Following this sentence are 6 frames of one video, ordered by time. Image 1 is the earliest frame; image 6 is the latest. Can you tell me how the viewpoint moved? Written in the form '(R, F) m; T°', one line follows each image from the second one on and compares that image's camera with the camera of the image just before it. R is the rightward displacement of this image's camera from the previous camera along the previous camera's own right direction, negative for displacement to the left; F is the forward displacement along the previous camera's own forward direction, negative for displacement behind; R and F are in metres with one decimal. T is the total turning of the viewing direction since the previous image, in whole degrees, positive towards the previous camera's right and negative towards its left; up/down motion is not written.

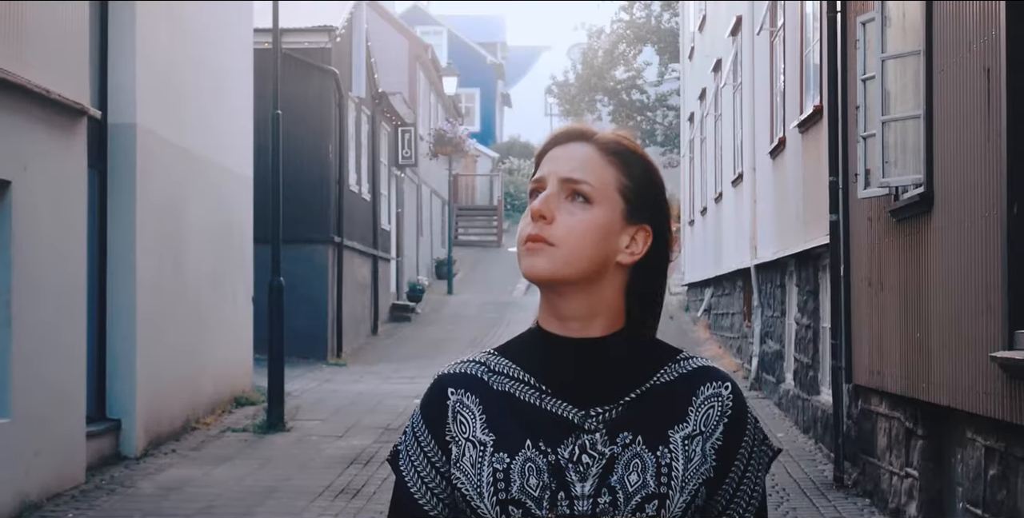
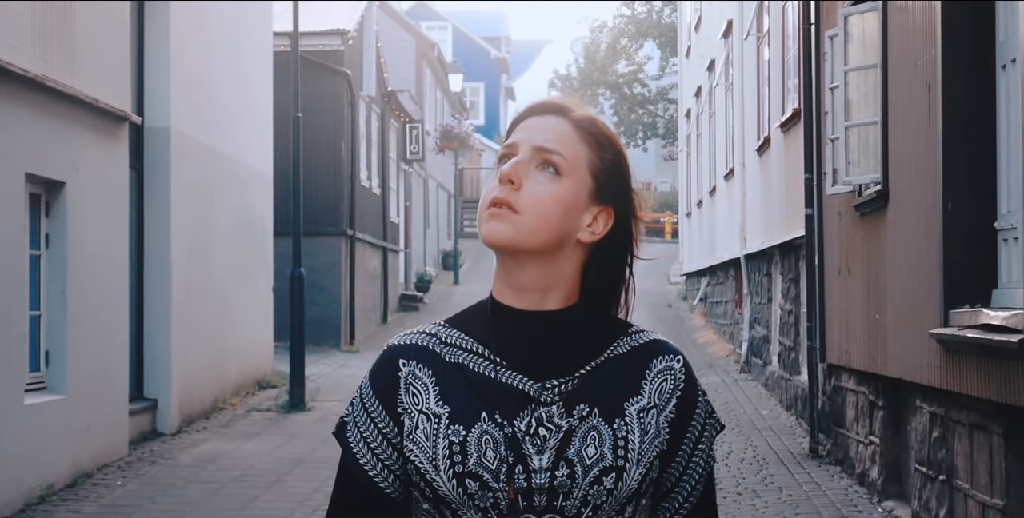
(0.0, -0.9) m; 0°
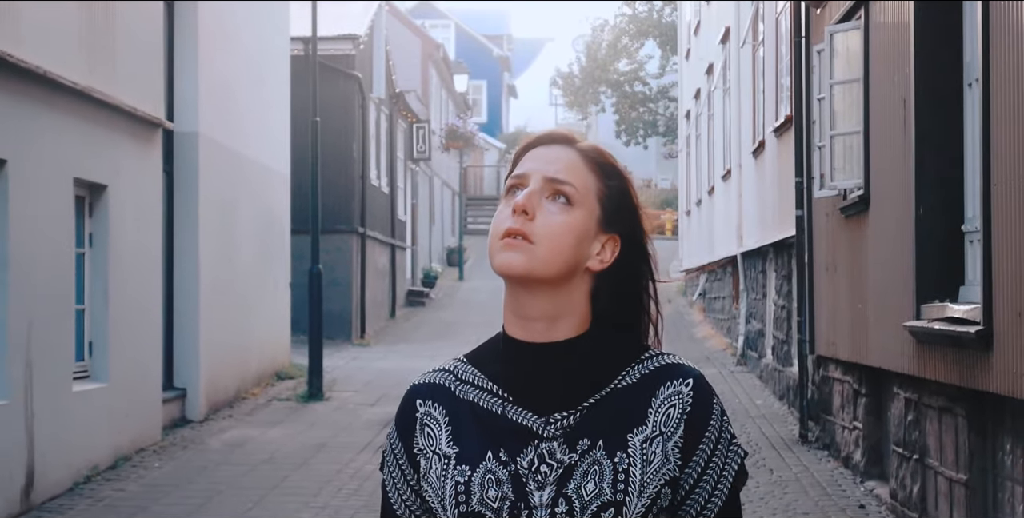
(-0.1, -0.7) m; 0°
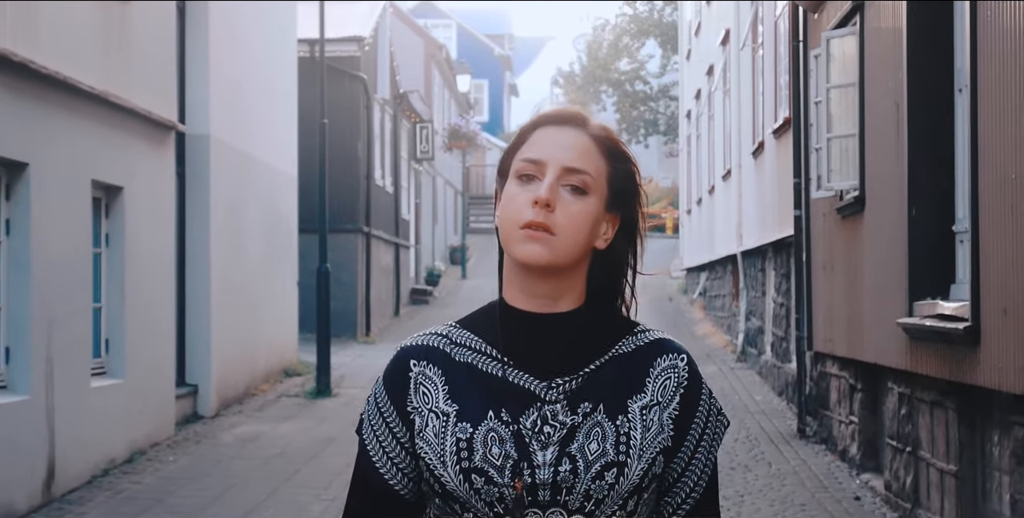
(0.0, -0.3) m; 0°
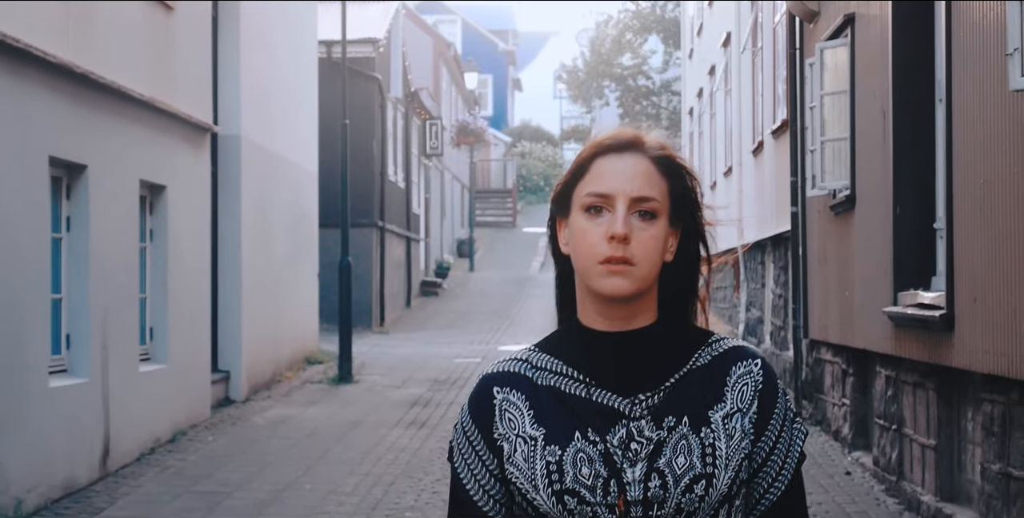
(-0.1, -0.7) m; 0°
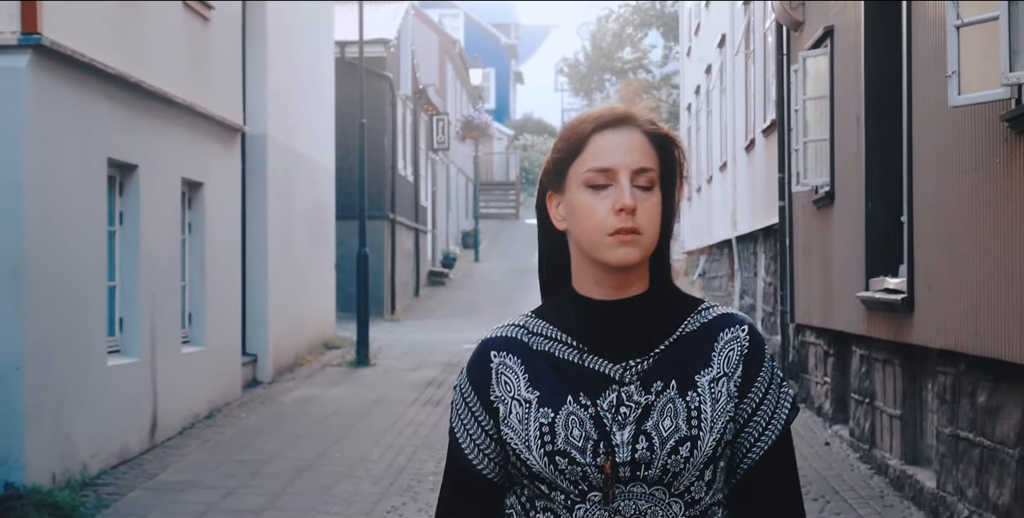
(-0.1, -0.9) m; 0°
